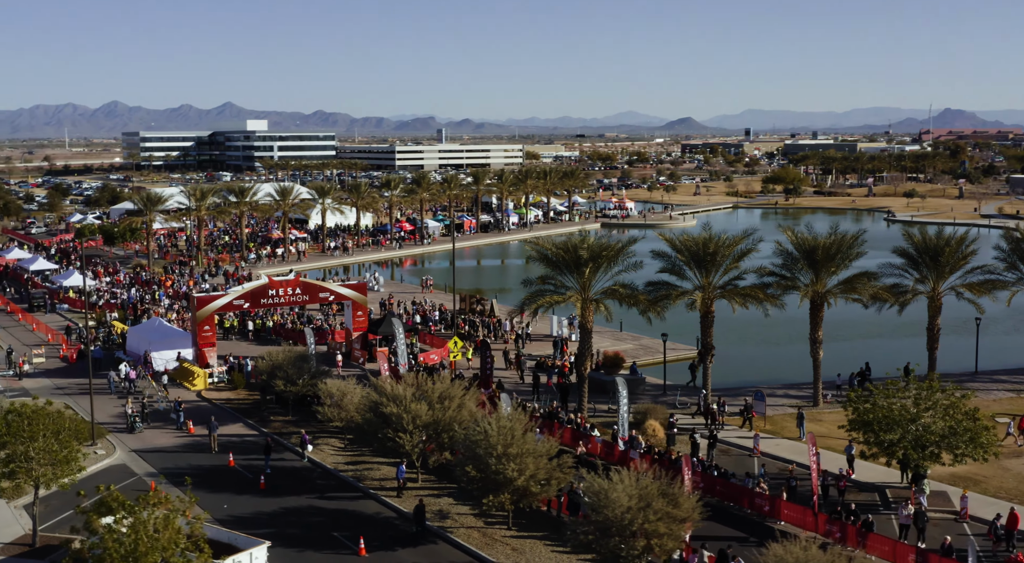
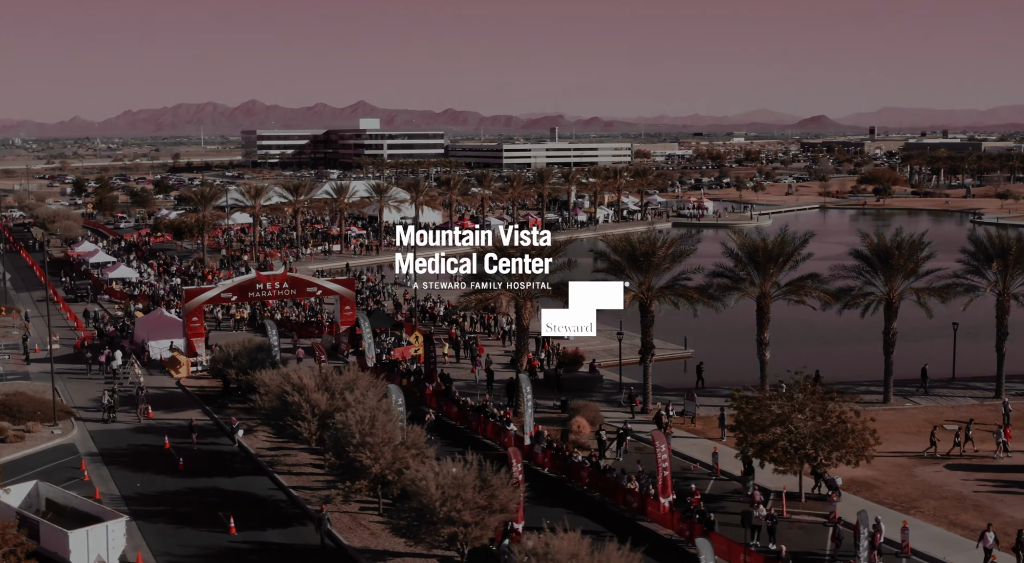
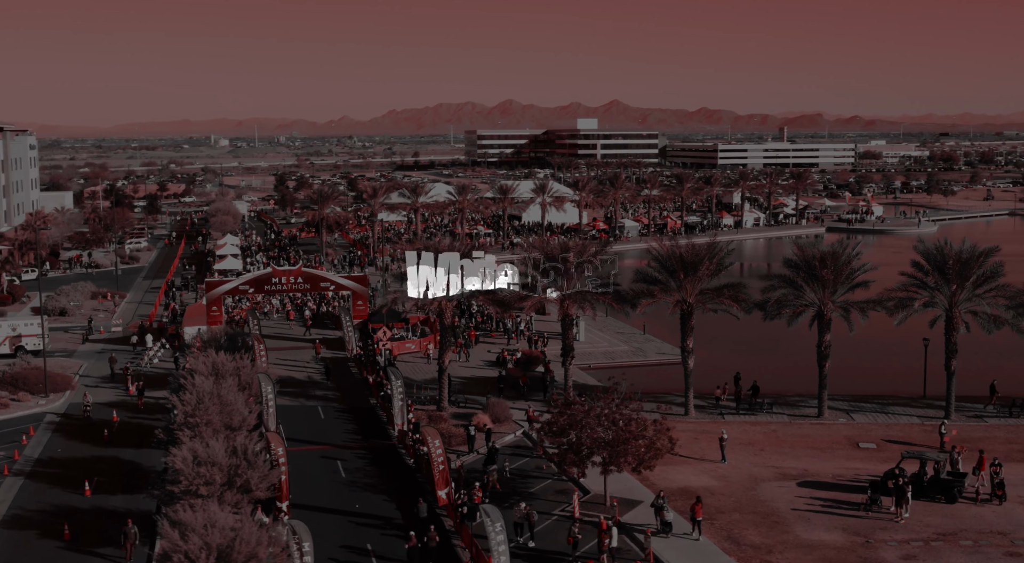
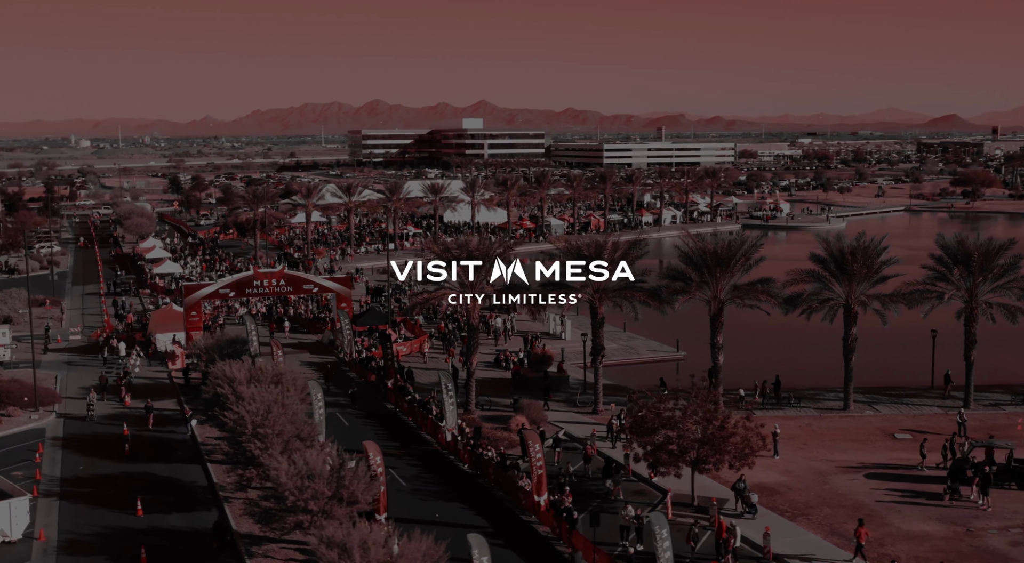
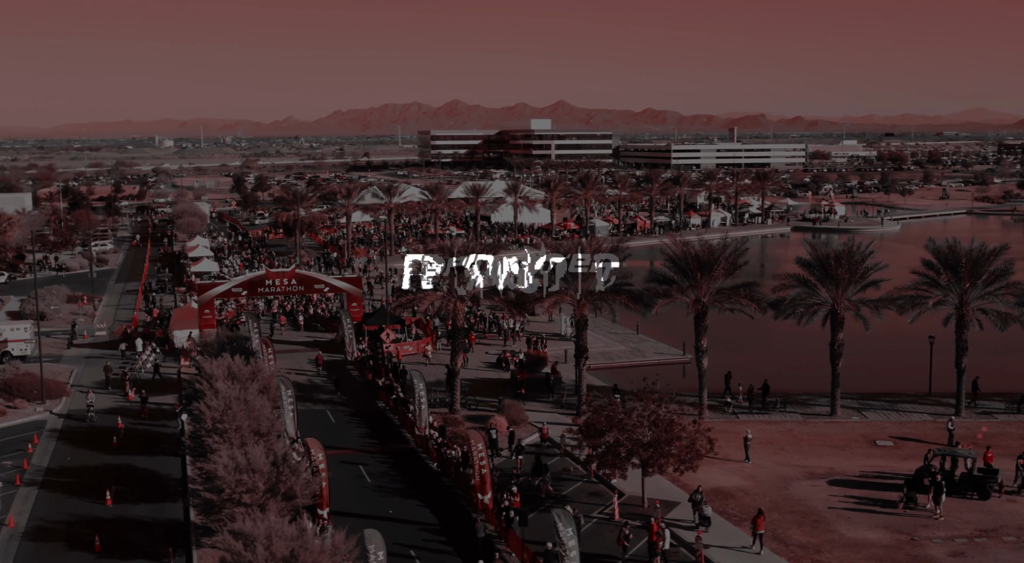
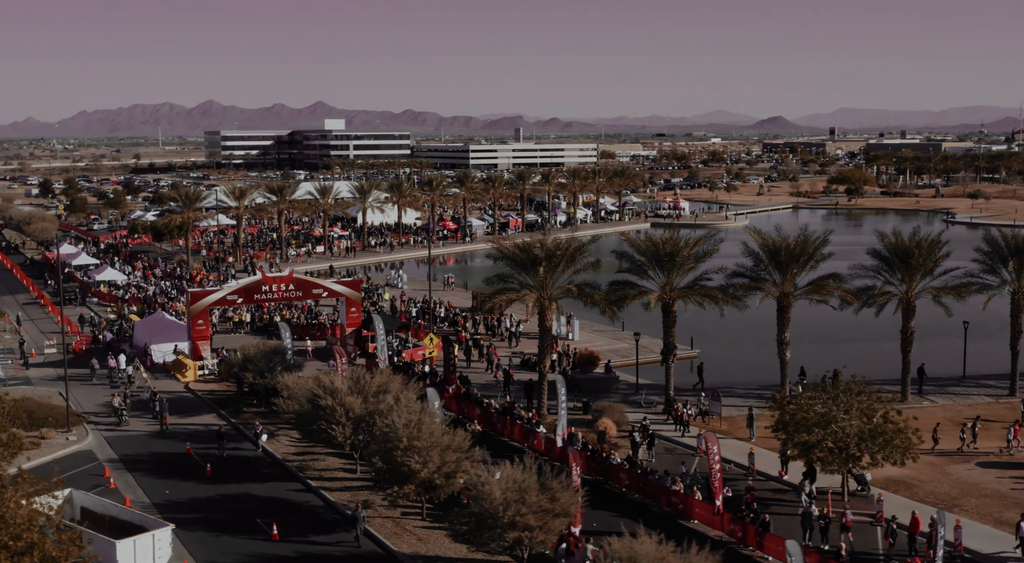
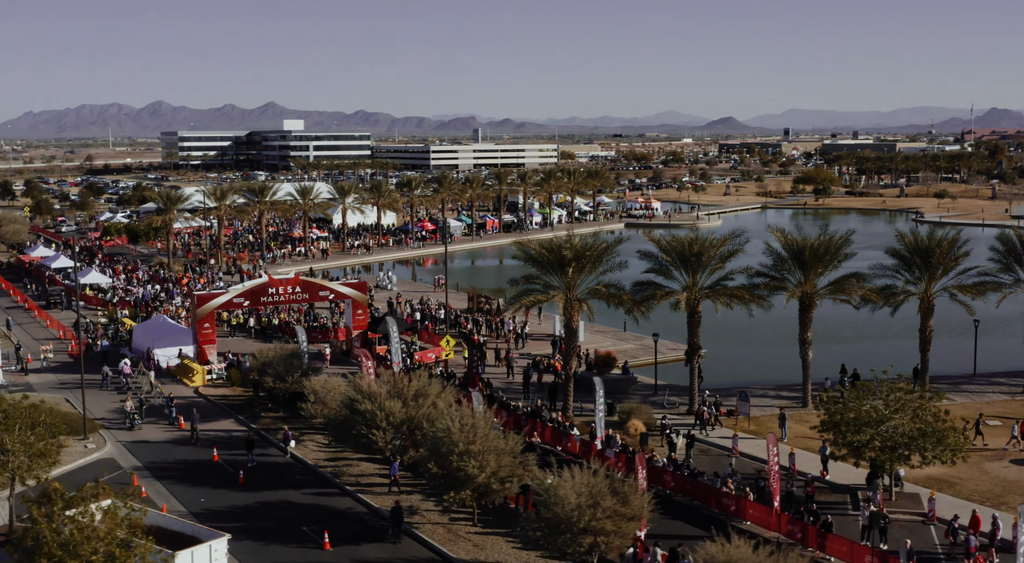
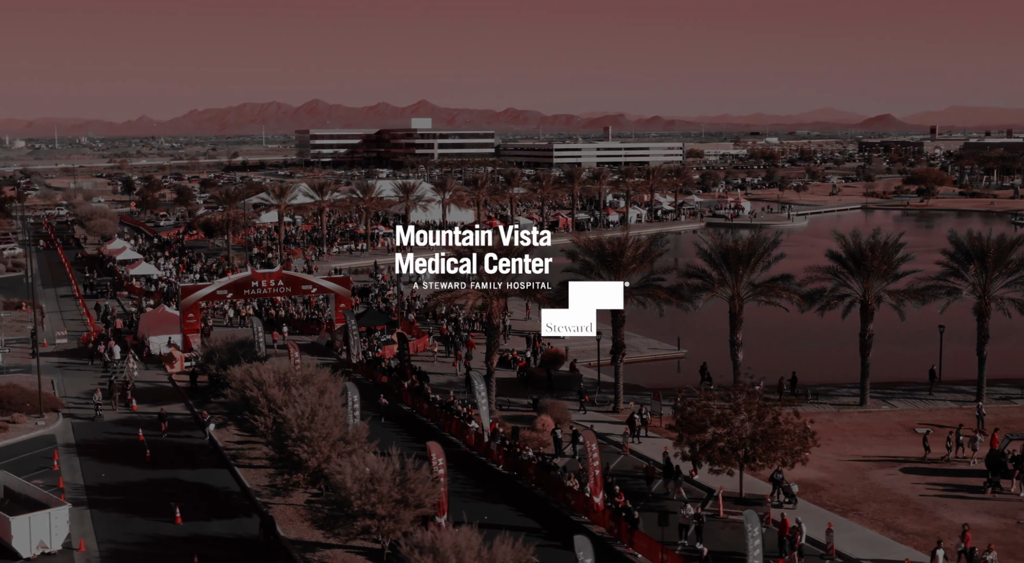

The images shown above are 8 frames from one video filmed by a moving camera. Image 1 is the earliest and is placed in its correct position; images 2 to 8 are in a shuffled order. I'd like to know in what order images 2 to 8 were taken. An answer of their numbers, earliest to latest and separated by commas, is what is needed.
7, 6, 2, 8, 4, 5, 3
